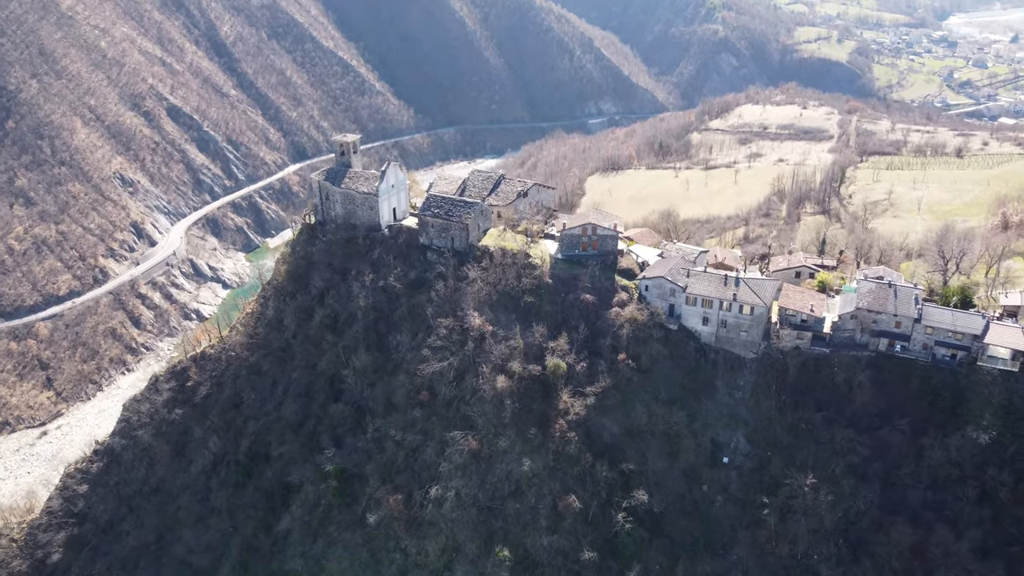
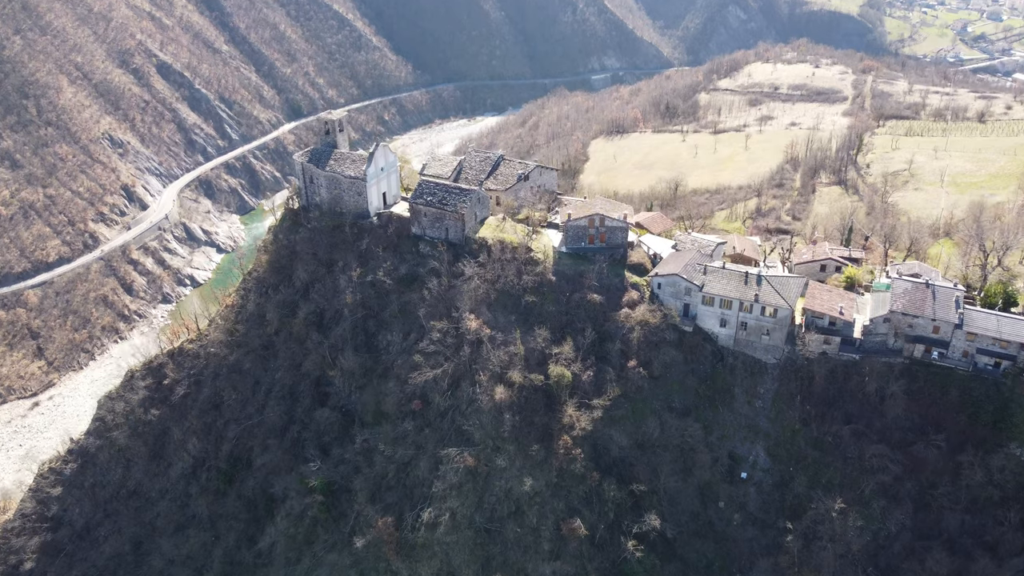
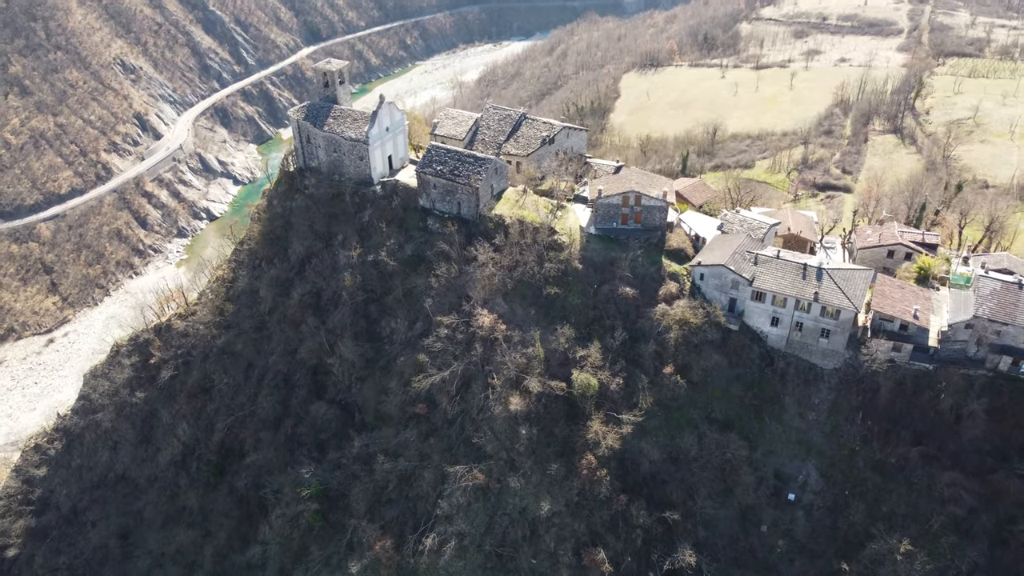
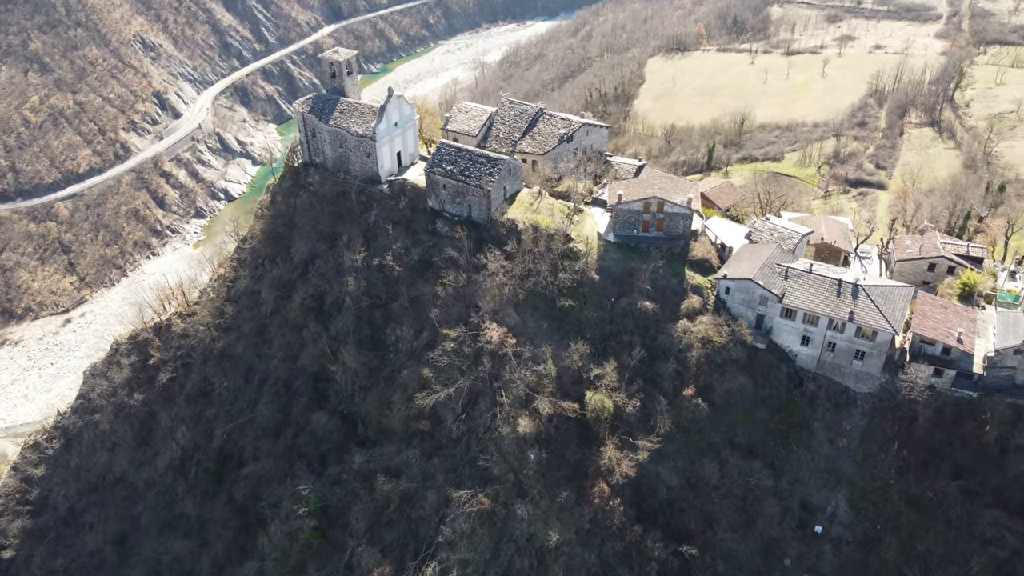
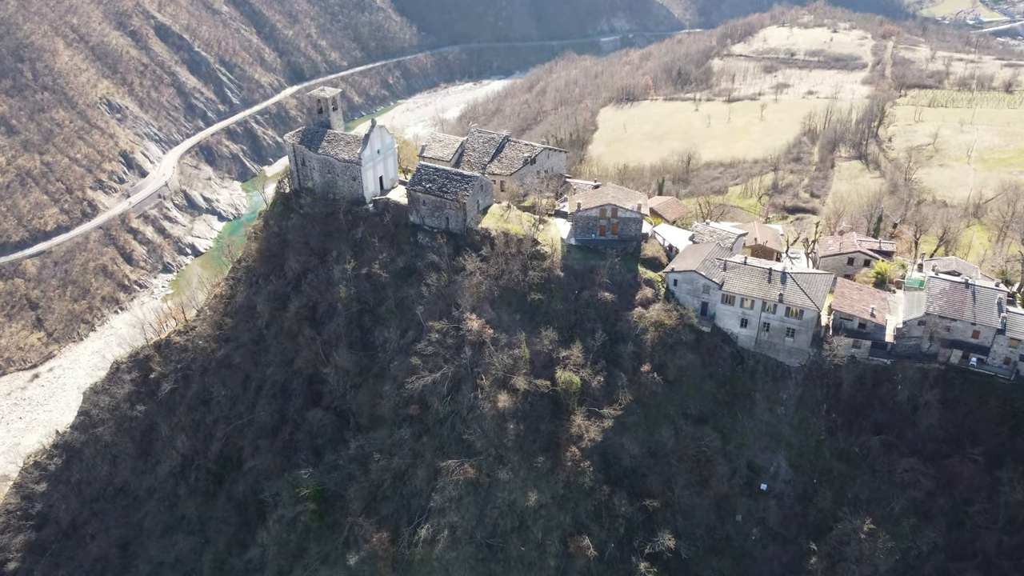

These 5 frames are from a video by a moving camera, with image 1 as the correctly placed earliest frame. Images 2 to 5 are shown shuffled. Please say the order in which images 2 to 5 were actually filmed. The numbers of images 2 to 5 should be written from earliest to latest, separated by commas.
2, 5, 3, 4
